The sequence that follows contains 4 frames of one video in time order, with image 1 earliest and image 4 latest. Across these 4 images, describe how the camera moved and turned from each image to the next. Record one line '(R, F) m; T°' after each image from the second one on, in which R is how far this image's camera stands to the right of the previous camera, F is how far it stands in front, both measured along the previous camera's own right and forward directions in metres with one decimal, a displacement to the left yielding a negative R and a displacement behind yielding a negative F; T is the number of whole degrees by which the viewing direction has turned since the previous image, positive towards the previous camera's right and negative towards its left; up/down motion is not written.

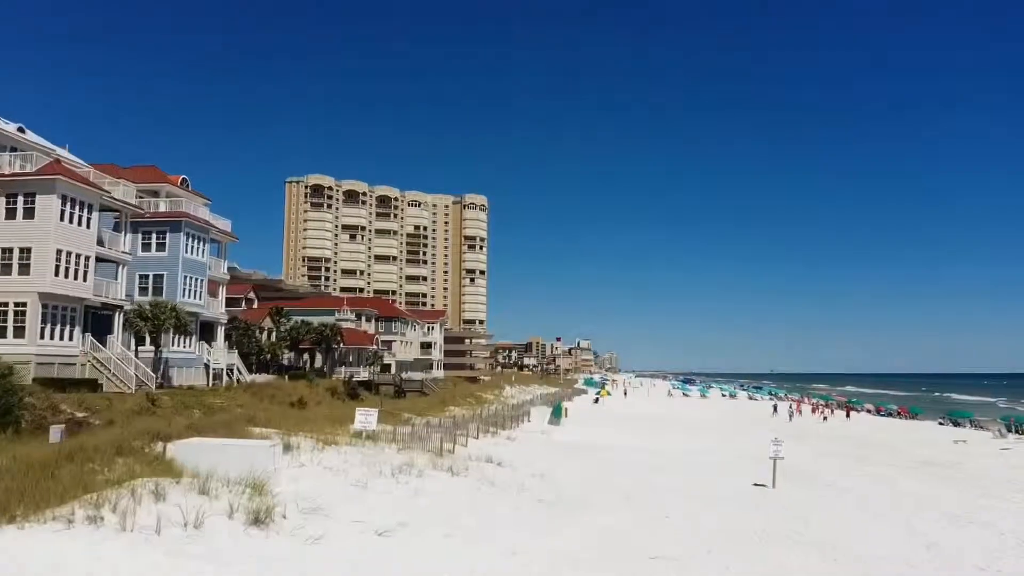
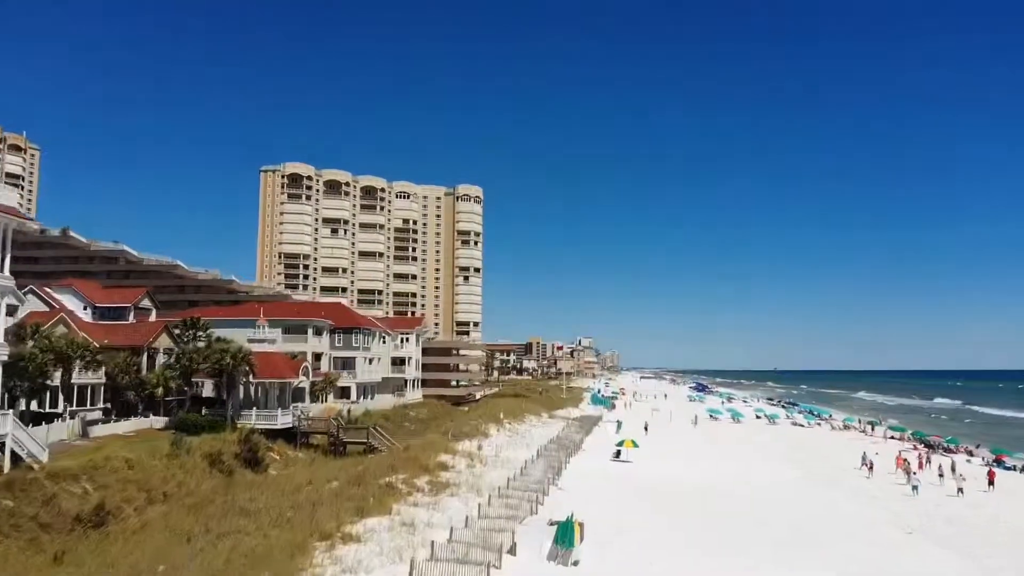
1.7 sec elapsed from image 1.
(+0.6, +16.1) m; 0°
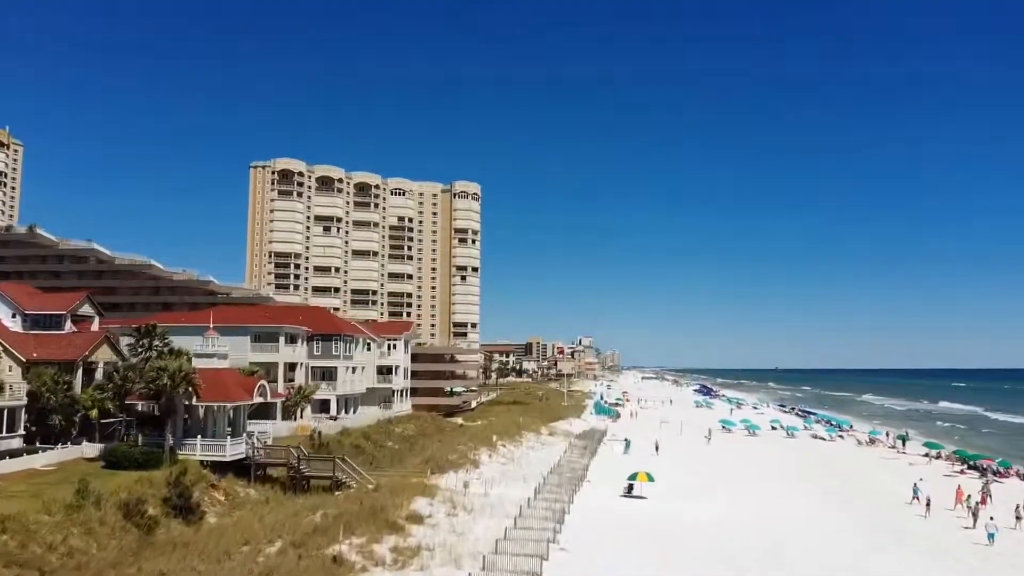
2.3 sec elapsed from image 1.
(+0.2, +5.8) m; 0°
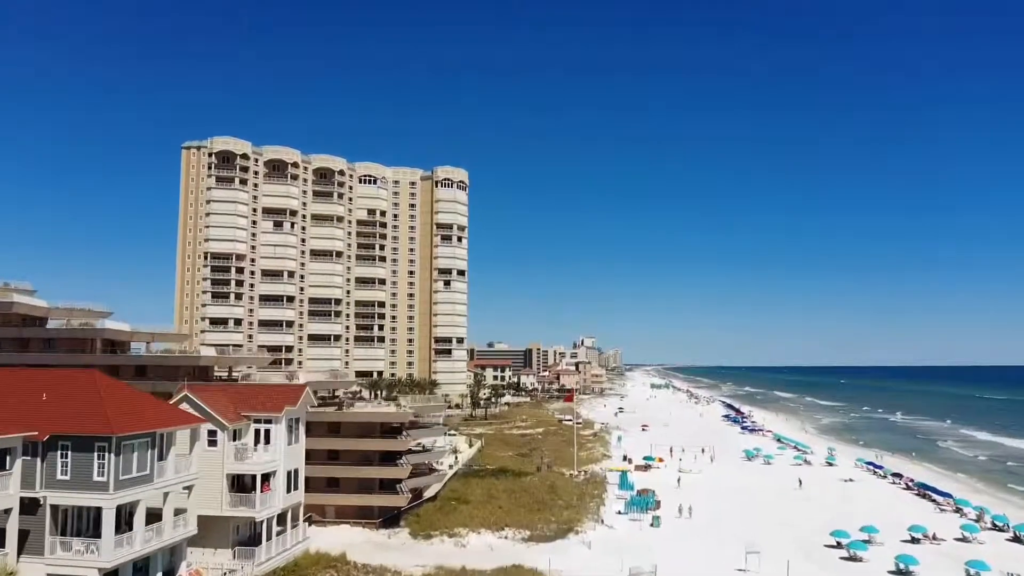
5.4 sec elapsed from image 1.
(+1.1, +29.4) m; 0°
